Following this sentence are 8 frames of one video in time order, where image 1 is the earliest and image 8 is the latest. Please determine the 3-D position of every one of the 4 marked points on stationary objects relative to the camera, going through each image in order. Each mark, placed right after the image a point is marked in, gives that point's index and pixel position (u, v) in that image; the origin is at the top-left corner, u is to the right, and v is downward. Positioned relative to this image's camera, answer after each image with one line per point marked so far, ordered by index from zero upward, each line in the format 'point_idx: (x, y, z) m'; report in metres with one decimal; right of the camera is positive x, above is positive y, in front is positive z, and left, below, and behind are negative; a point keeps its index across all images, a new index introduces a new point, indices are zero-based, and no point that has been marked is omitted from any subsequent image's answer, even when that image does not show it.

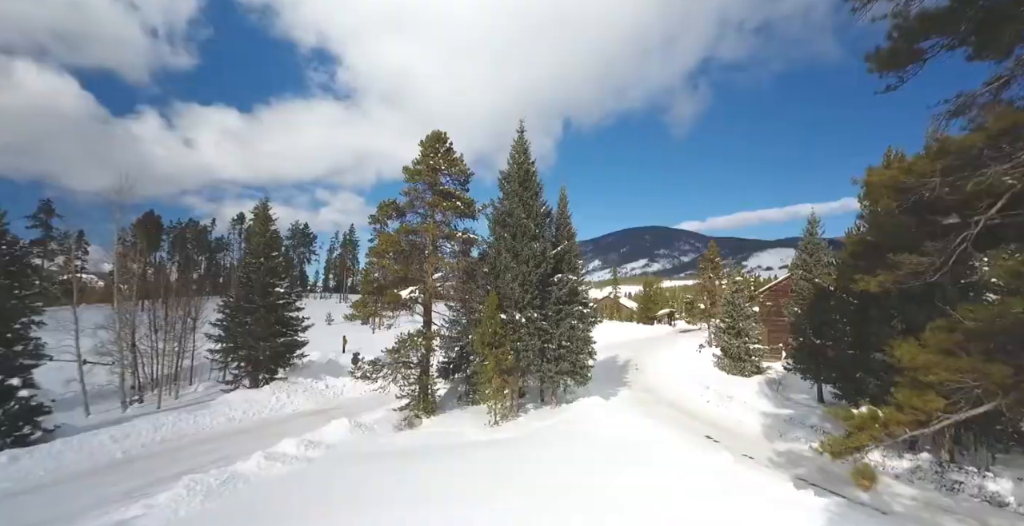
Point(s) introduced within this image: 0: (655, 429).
0: (+5.7, -6.7, +17.5) m
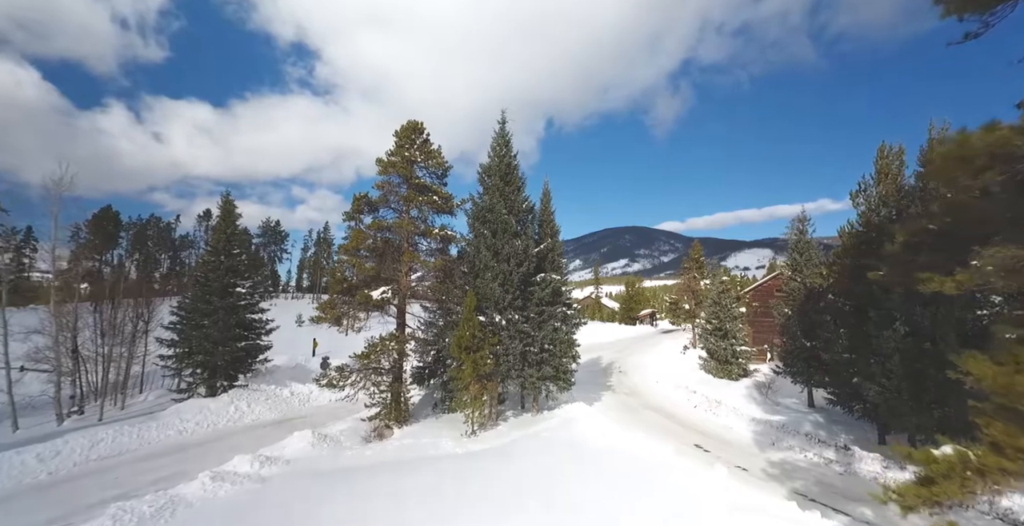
0: (+4.9, -6.6, +16.5) m
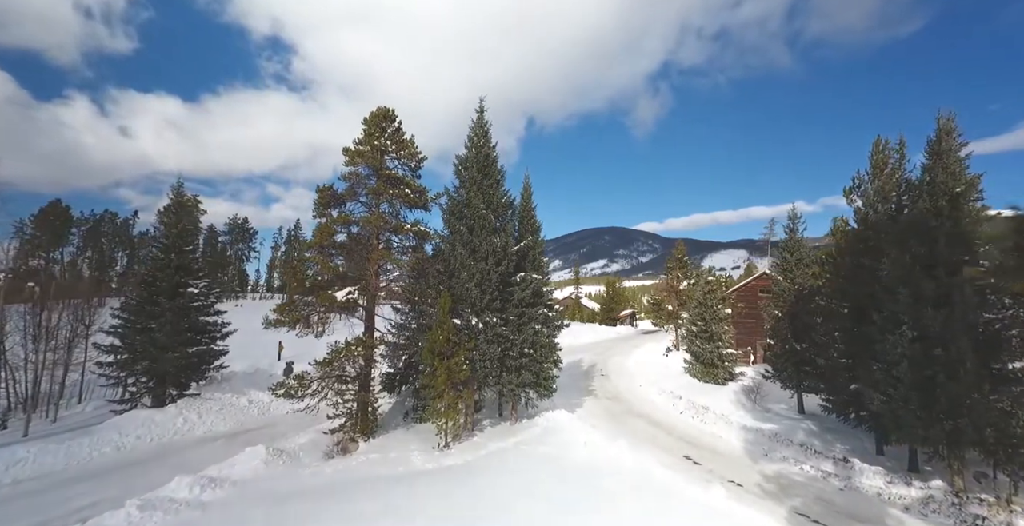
0: (+4.1, -6.6, +15.4) m
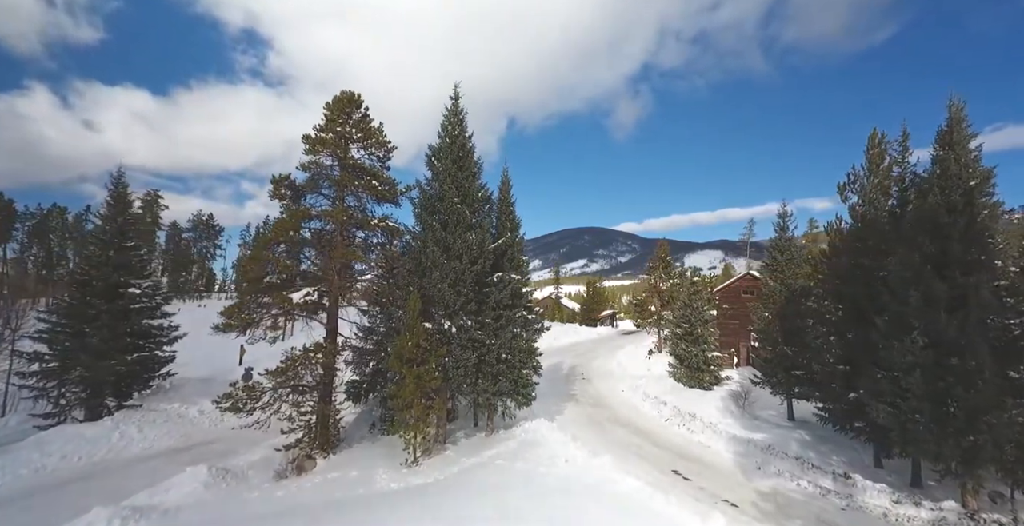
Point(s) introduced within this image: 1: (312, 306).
0: (+3.3, -6.6, +14.2) m
1: (-7.3, -1.5, +16.0) m
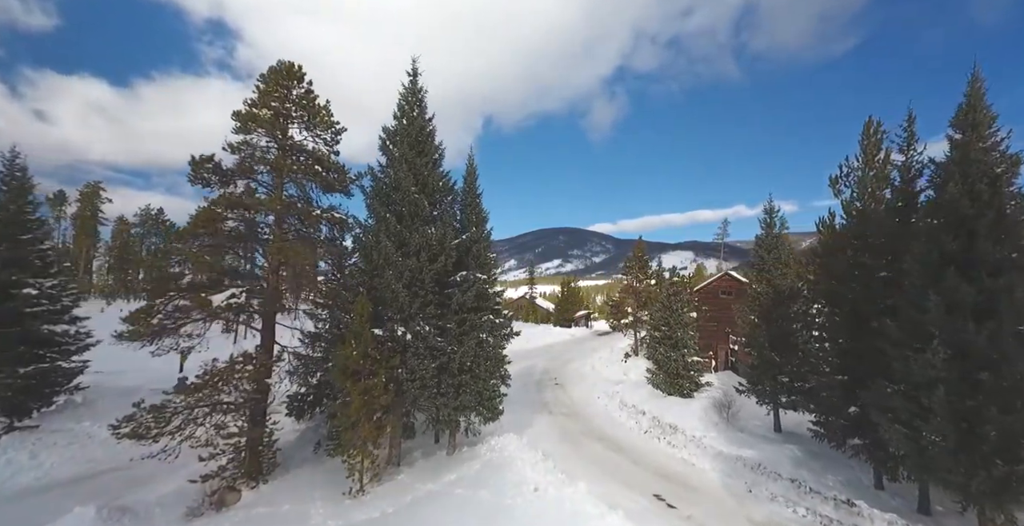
0: (+2.2, -6.5, +12.5) m
1: (-8.5, -1.4, +13.7) m
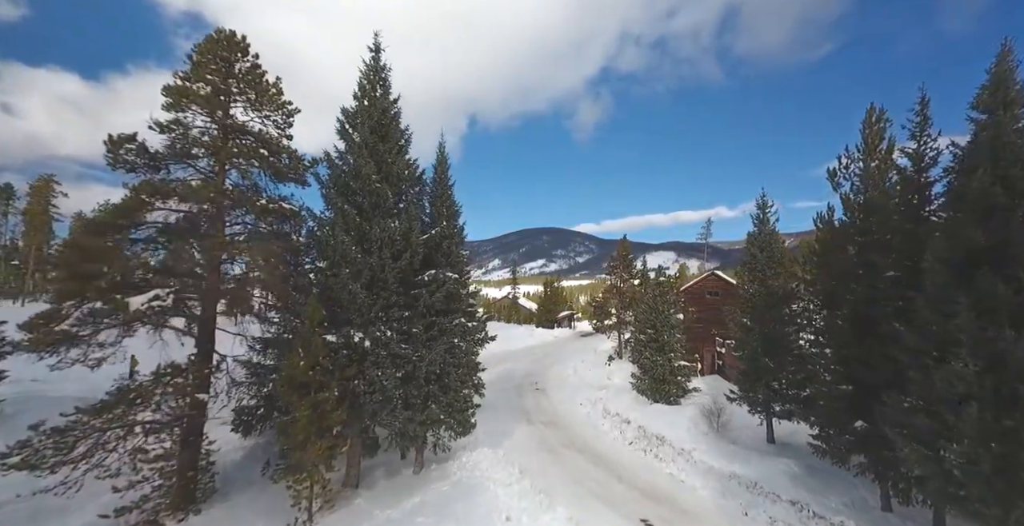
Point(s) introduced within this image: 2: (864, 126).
0: (+1.4, -6.4, +11.1) m
1: (-9.3, -1.3, +11.9) m
2: (+10.8, +4.2, +13.5) m
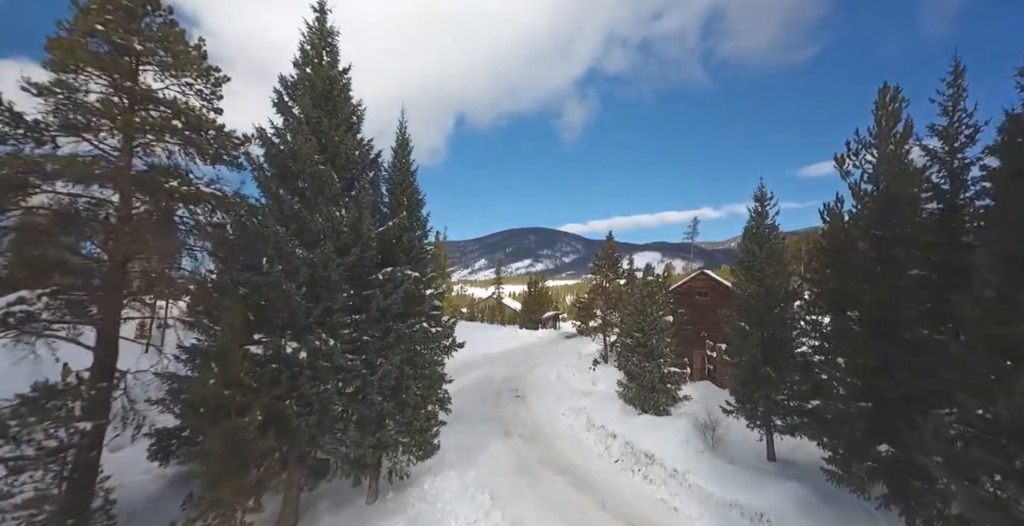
0: (+0.7, -6.3, +9.2) m
1: (-10.1, -1.2, +9.8) m
2: (+9.9, +4.3, +11.9) m
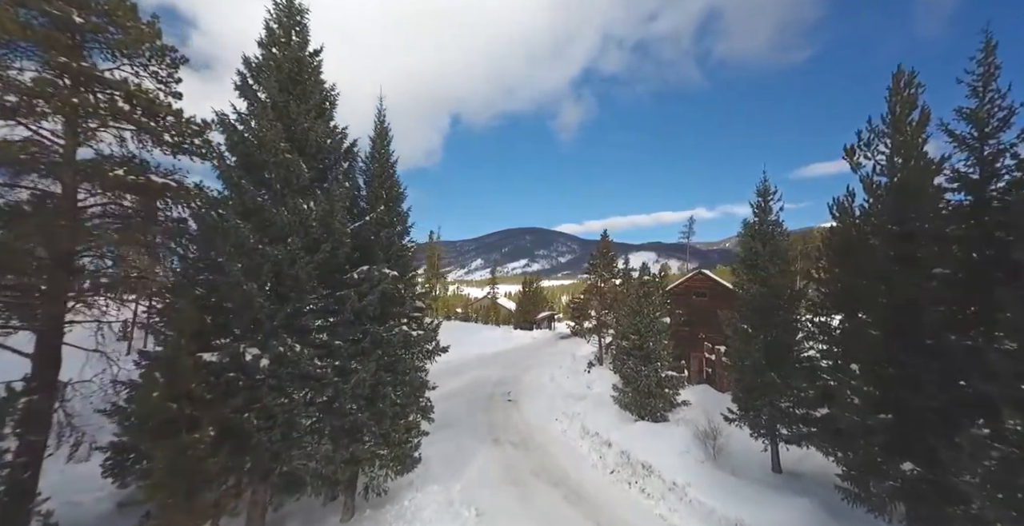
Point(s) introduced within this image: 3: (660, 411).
0: (+0.4, -6.3, +8.3) m
1: (-10.4, -1.2, +8.7) m
2: (+9.6, +4.3, +11.1) m
3: (+6.1, -6.1, +18.2) m
